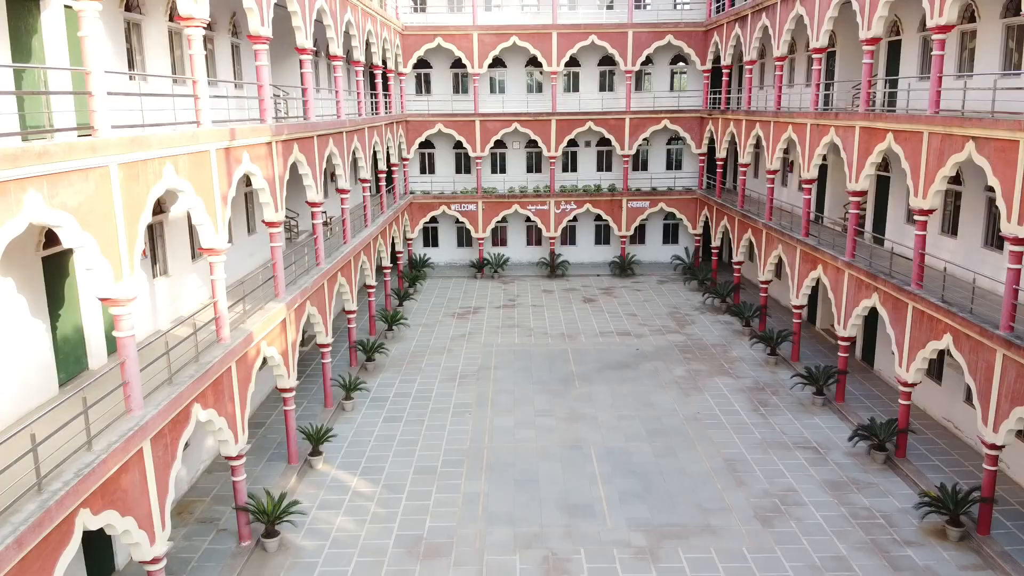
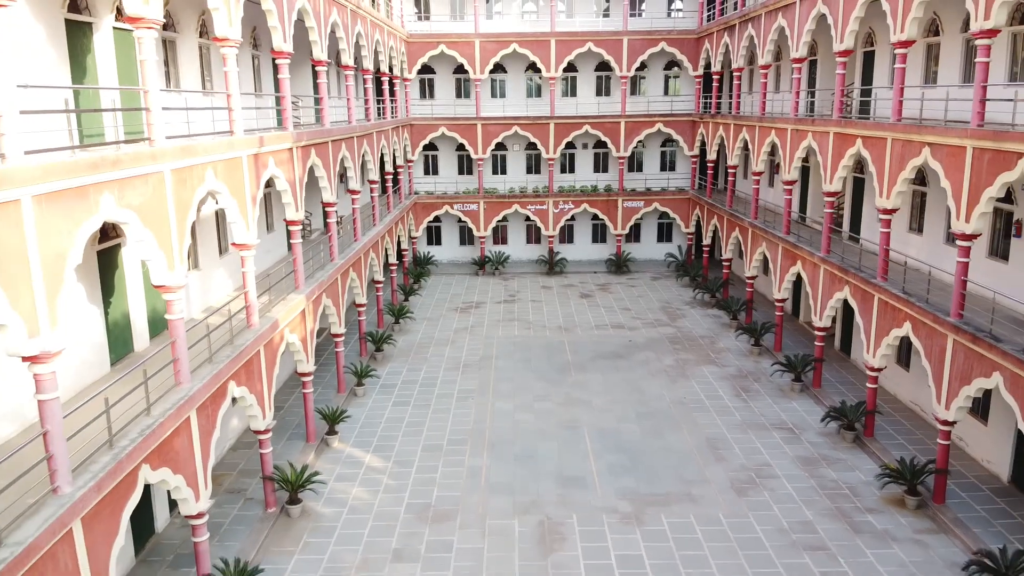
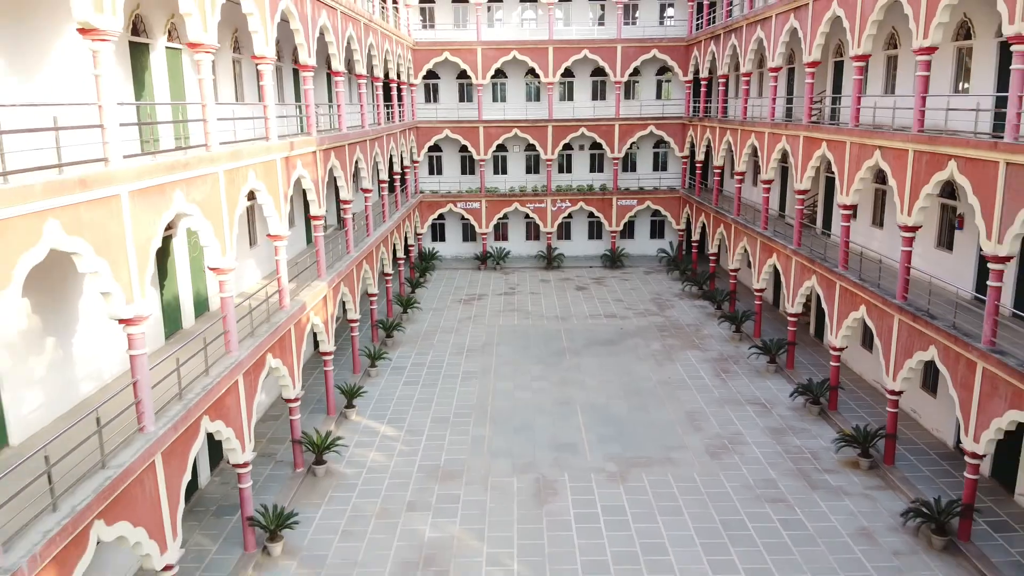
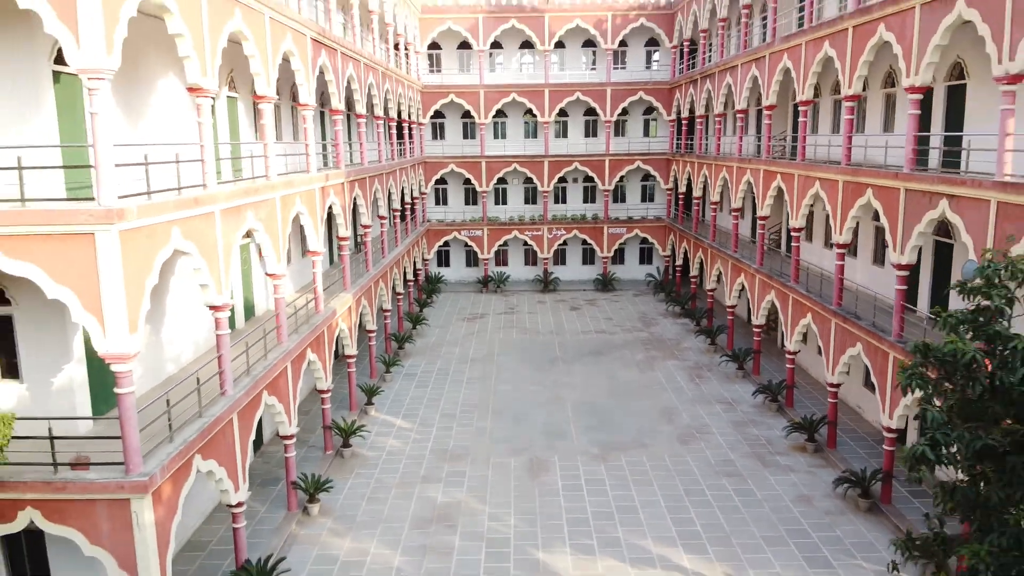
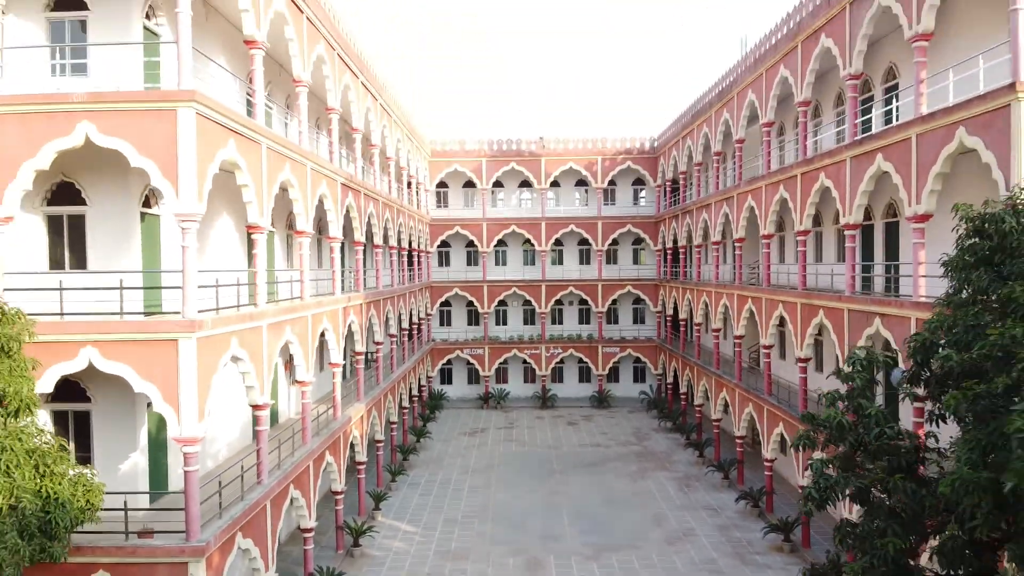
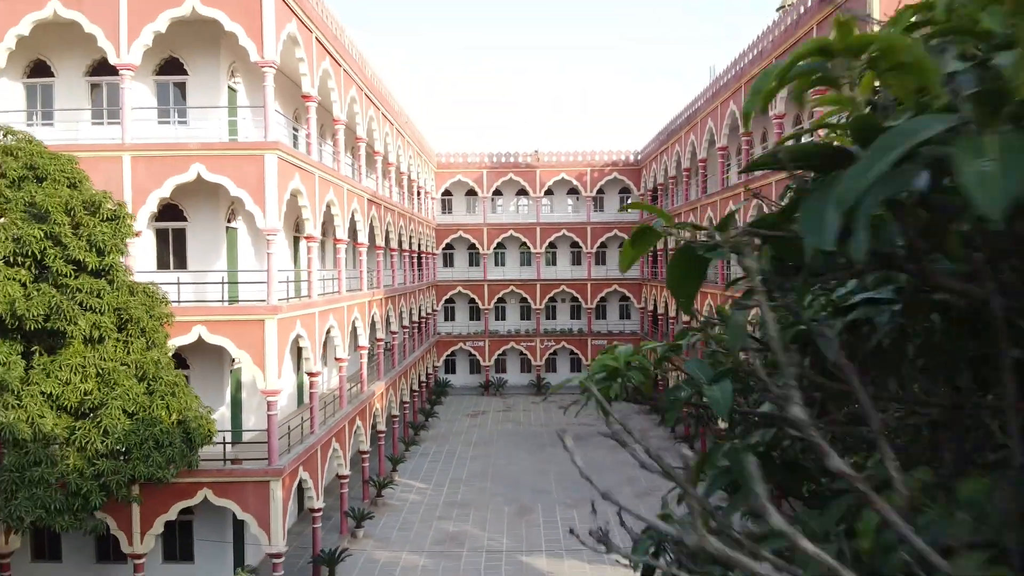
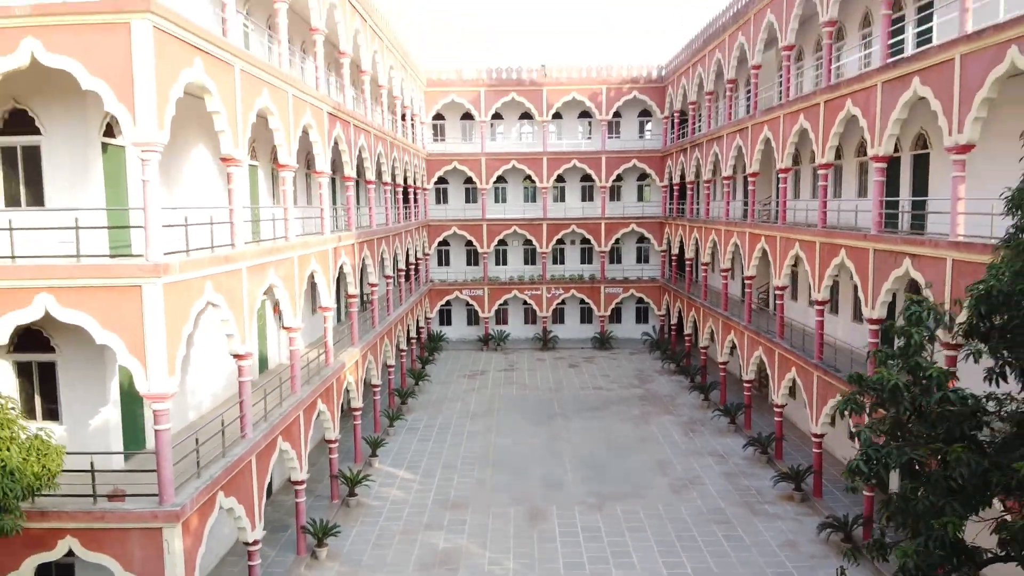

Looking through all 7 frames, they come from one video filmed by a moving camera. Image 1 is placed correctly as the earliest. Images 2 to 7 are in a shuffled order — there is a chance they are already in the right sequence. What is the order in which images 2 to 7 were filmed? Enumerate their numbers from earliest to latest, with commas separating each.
2, 3, 4, 7, 5, 6
